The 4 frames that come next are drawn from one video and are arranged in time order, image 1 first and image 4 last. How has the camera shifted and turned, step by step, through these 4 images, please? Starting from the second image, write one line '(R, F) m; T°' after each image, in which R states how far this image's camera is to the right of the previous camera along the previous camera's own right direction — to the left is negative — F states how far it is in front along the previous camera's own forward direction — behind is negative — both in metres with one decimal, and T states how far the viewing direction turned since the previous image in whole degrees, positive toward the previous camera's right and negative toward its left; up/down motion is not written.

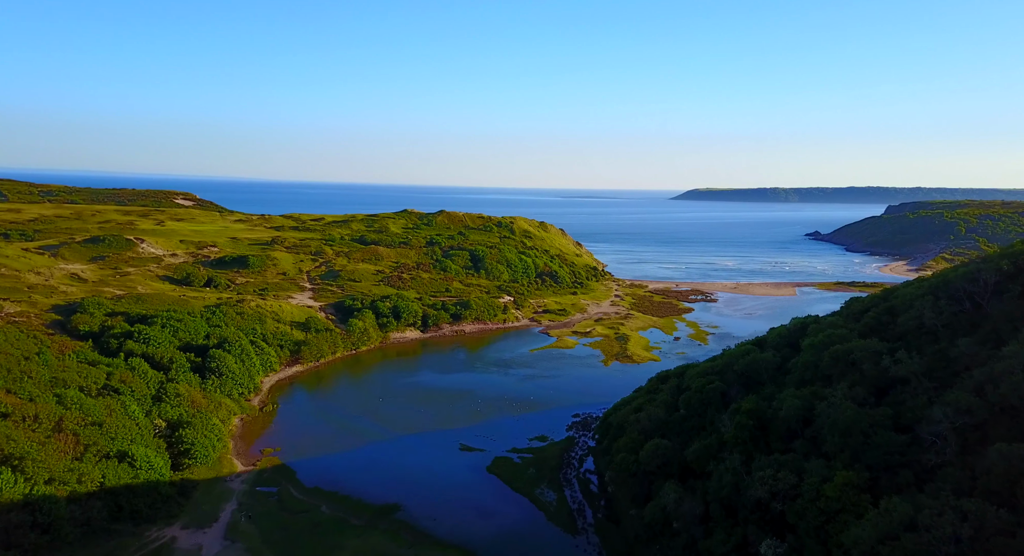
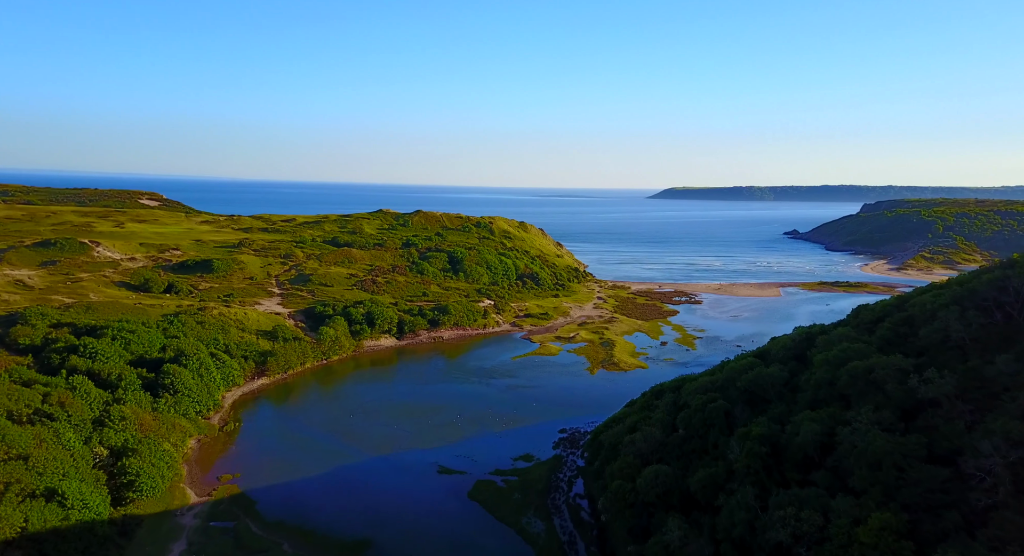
(-0.2, +2.6) m; +2°
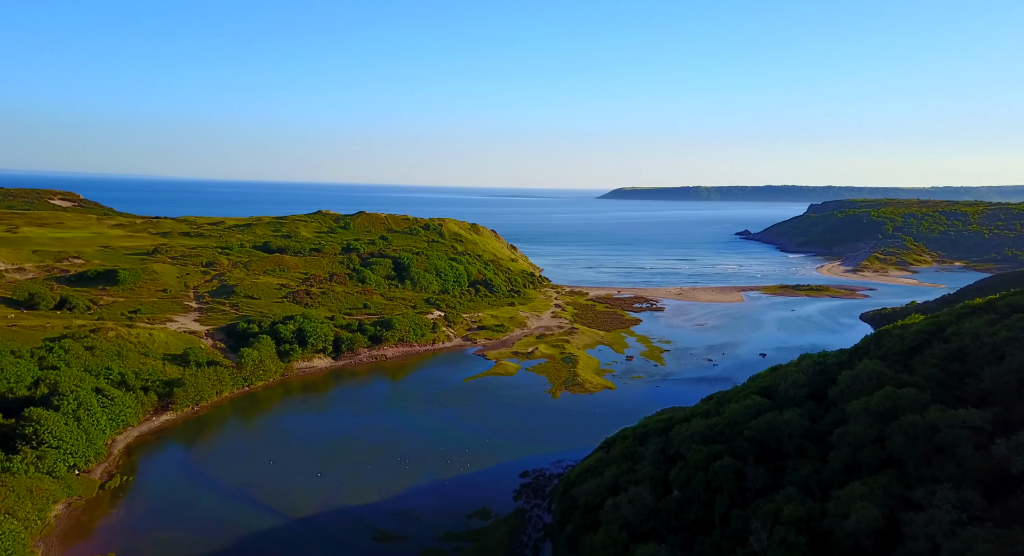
(0.0, +5.6) m; +4°
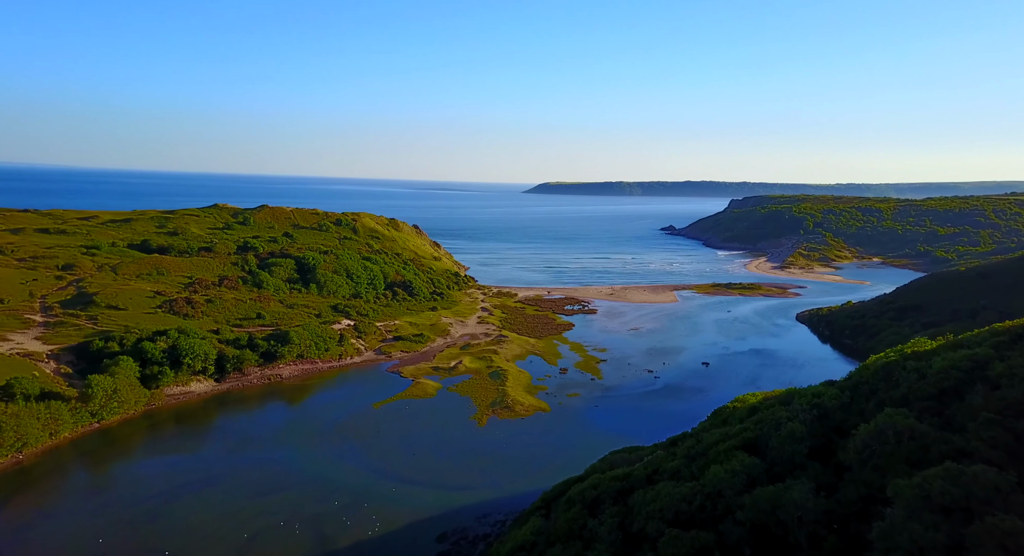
(+0.4, +6.3) m; +6°
